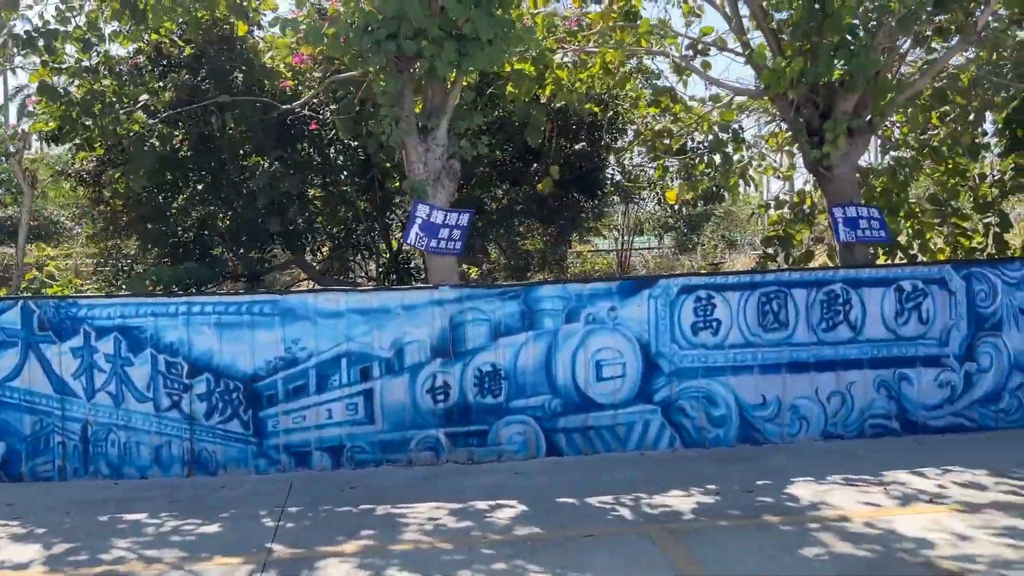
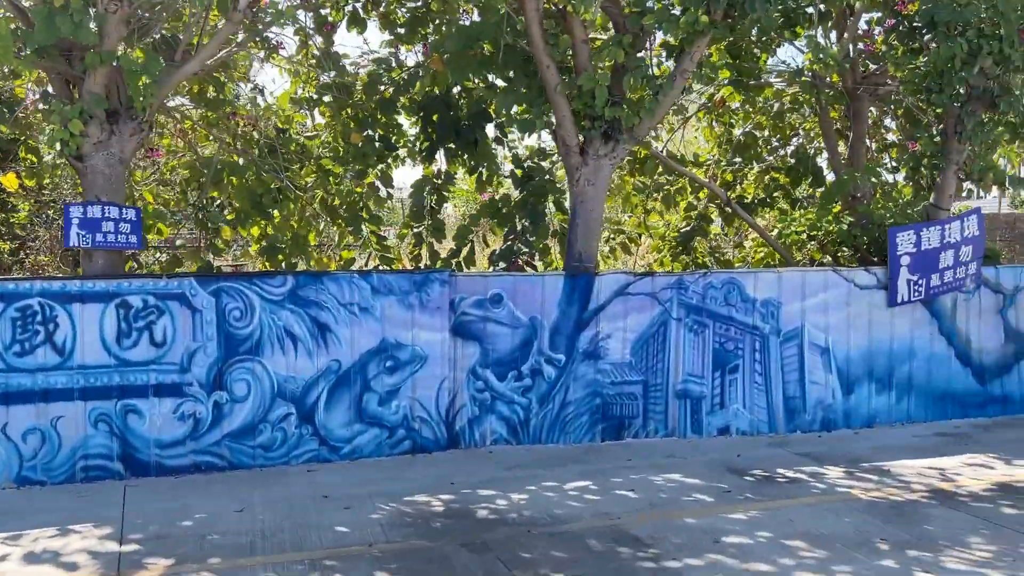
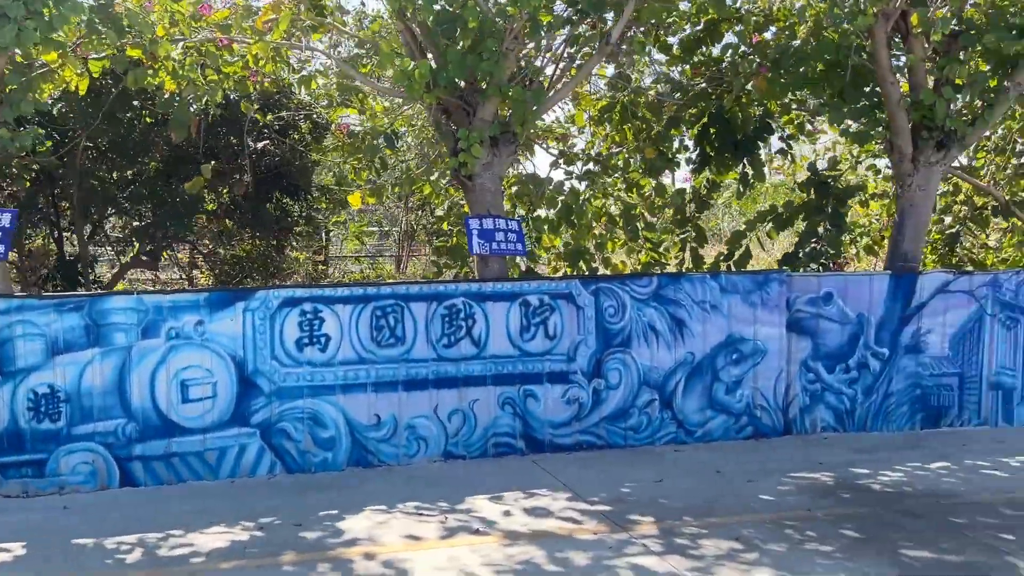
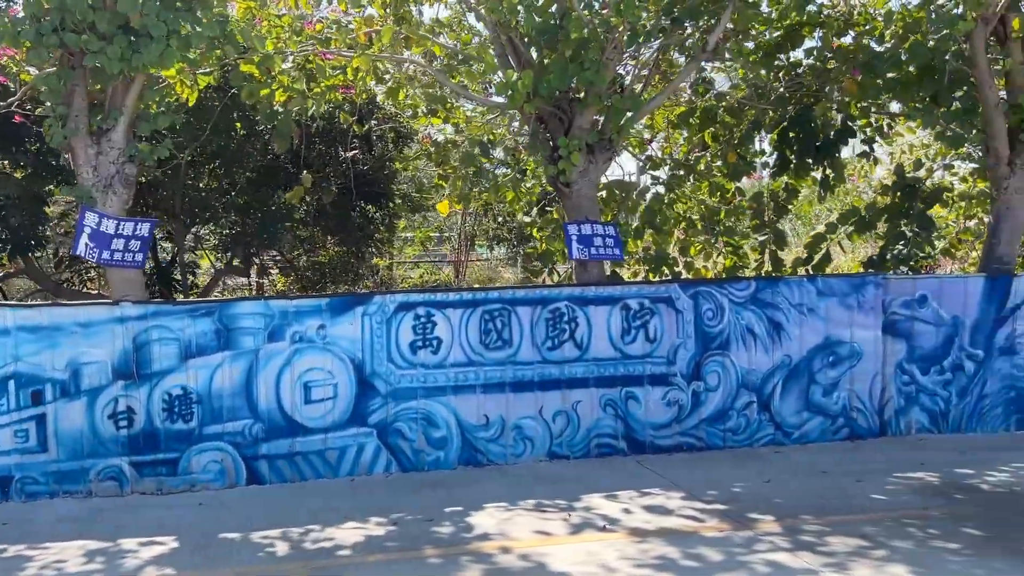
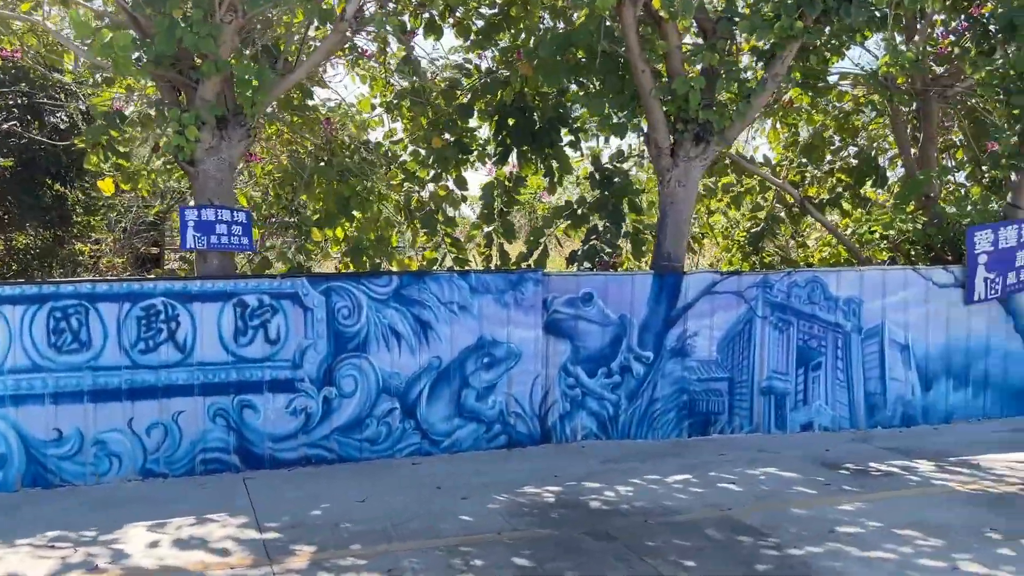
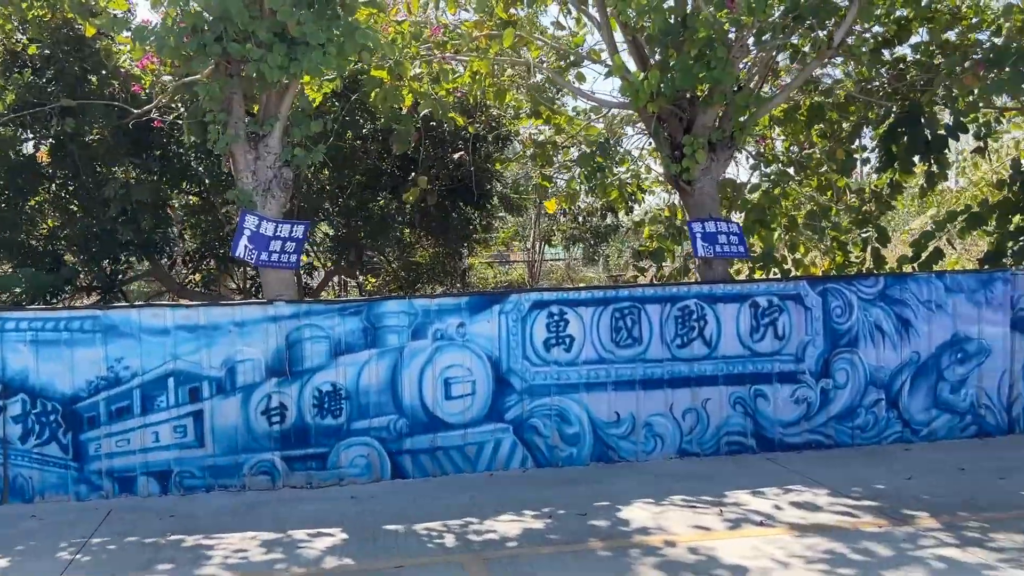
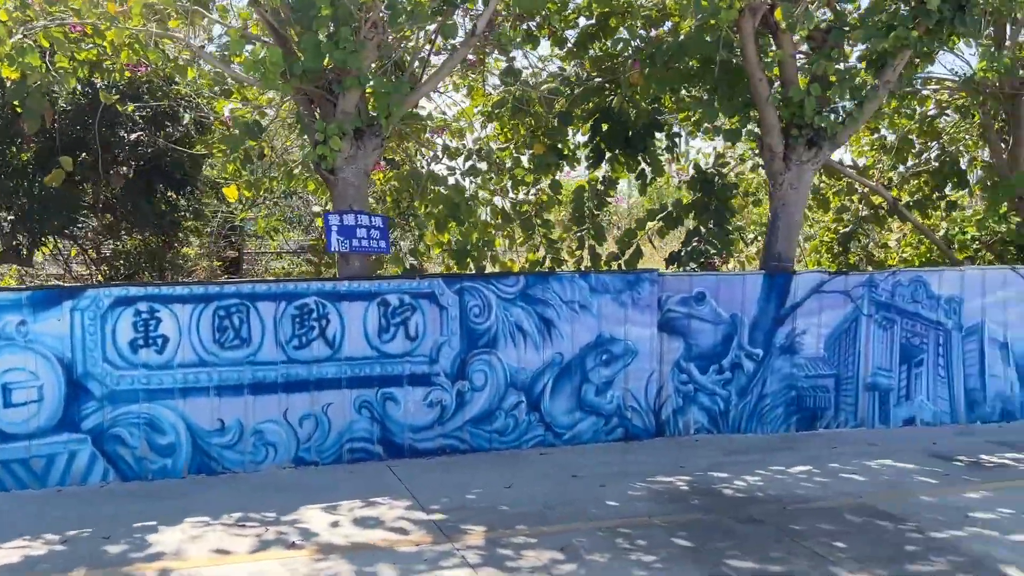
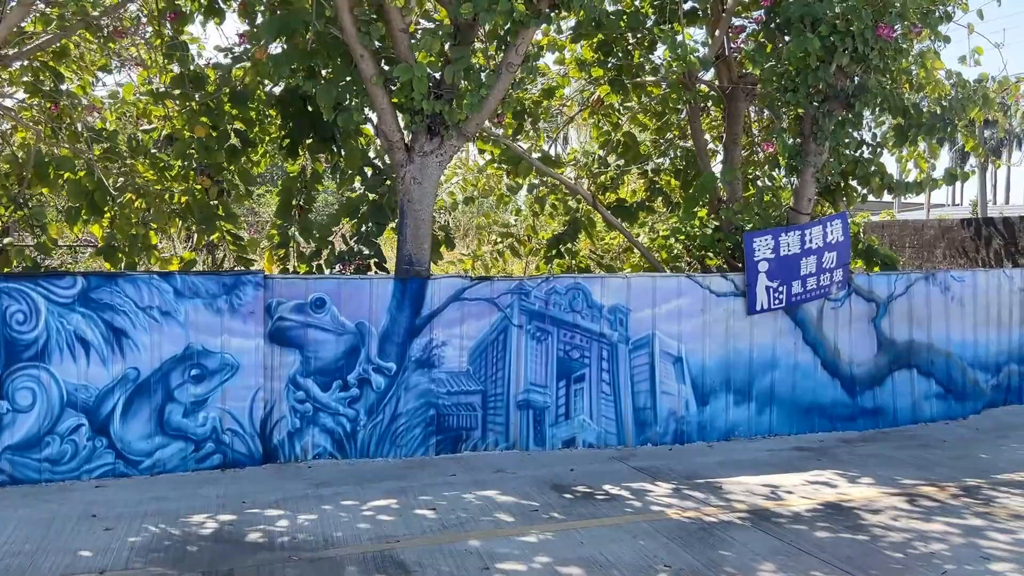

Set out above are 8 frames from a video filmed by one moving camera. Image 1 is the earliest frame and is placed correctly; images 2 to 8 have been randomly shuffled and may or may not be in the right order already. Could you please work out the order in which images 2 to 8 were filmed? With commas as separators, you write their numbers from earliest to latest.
6, 4, 3, 7, 5, 2, 8
